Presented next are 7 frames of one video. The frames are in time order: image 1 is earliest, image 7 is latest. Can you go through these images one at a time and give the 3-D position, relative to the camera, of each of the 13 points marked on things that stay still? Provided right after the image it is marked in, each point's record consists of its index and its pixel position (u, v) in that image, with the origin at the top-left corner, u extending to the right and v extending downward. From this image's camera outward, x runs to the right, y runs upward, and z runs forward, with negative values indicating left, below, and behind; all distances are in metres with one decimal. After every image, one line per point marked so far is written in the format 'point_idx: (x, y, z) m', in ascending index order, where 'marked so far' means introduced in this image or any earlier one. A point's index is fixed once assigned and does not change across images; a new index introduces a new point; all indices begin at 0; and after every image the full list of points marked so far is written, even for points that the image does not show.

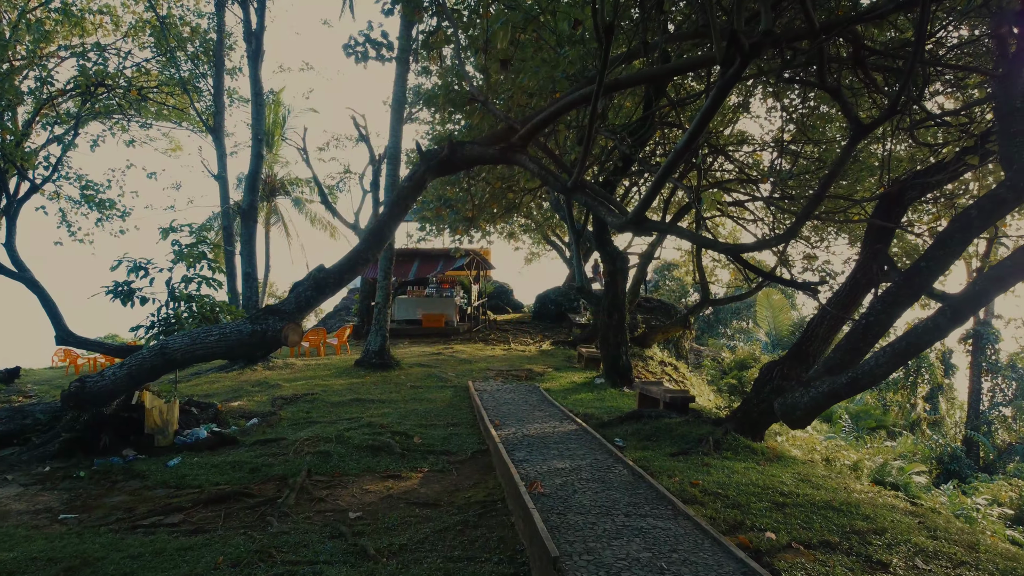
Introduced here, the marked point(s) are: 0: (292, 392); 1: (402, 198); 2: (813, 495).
0: (-3.9, -1.8, +10.6) m
1: (-1.2, +1.0, +6.5) m
2: (+2.9, -2.0, +5.7) m
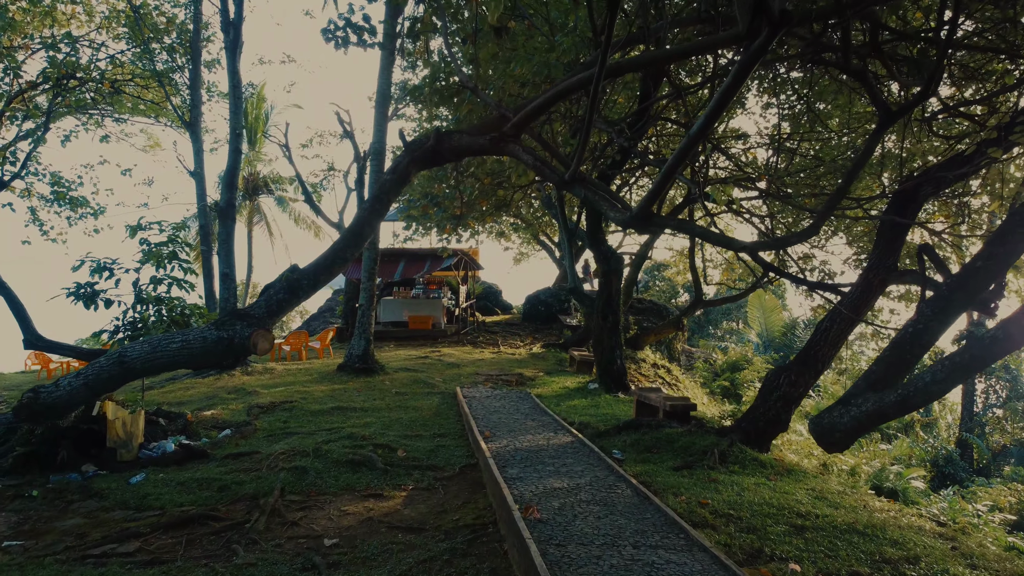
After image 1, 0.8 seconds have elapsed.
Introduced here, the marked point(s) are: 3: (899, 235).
0: (-4.1, -1.9, +10.0) m
1: (-1.3, +0.9, +5.9) m
2: (+2.8, -2.0, +5.2) m
3: (+4.7, +0.7, +7.2) m
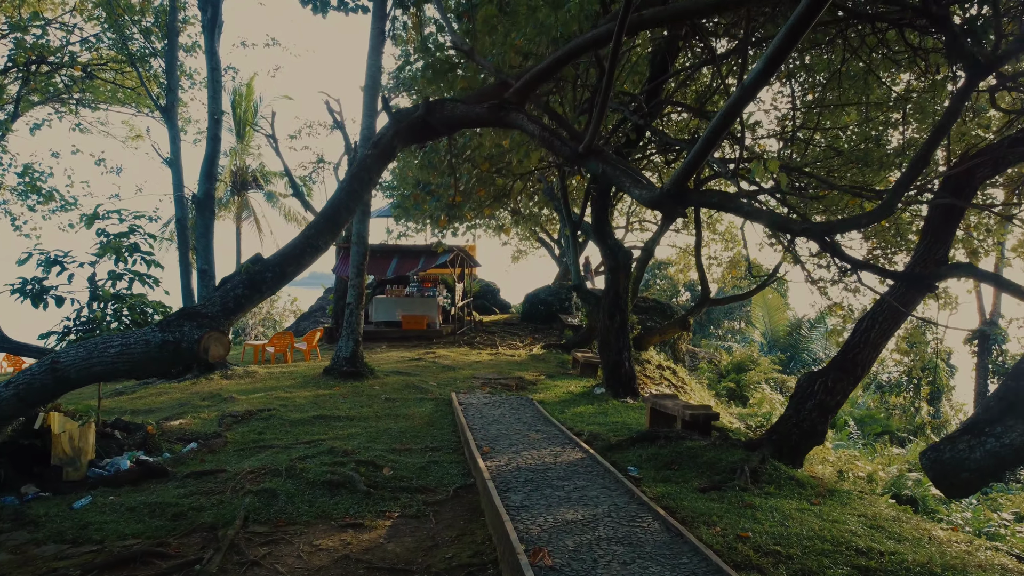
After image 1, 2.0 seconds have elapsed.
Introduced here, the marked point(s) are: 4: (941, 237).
0: (-4.0, -1.8, +9.1) m
1: (-1.3, +1.0, +5.1) m
2: (+2.8, -1.9, +4.4) m
3: (+4.7, +0.7, +6.4) m
4: (+4.6, +0.5, +6.4) m
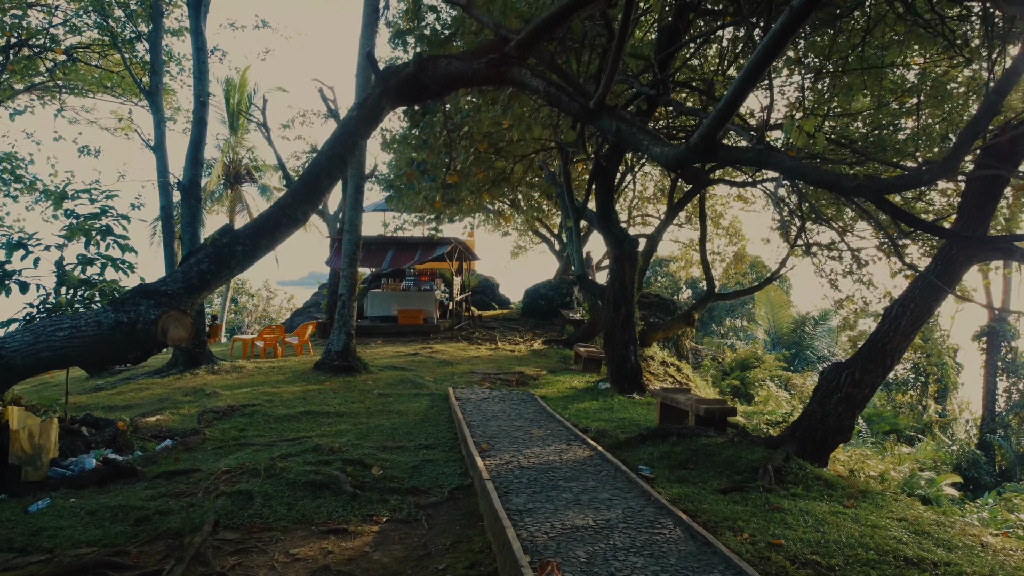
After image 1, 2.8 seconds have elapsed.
0: (-4.0, -1.6, +8.6) m
1: (-1.3, +1.2, +4.5) m
2: (+2.9, -1.8, +3.8) m
3: (+4.7, +0.9, +5.8) m
4: (+4.6, +0.7, +5.9) m
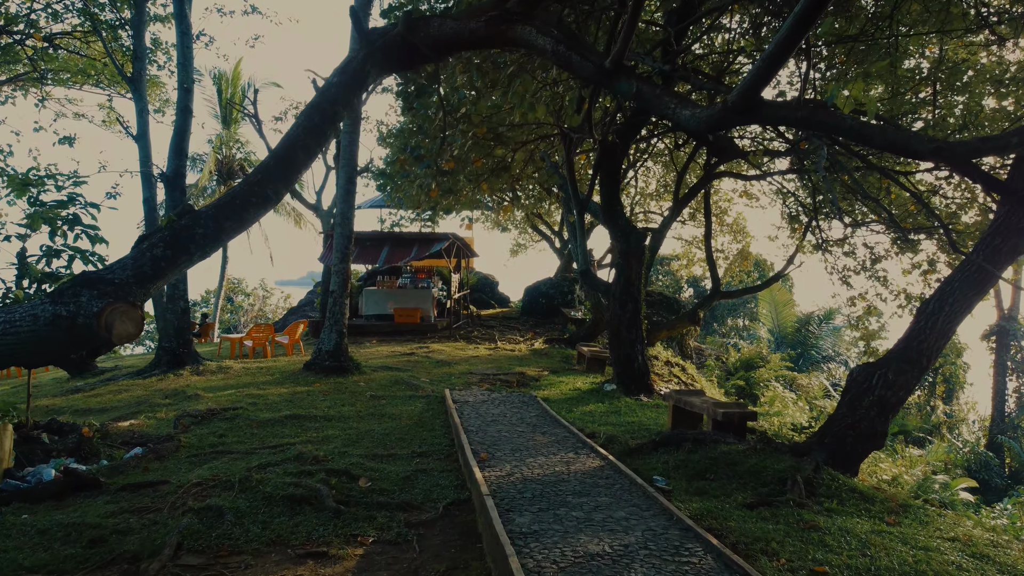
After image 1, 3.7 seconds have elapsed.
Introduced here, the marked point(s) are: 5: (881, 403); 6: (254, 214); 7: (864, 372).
0: (-4.0, -1.6, +8.0) m
1: (-1.2, +1.2, +4.0) m
2: (+2.9, -1.7, +3.3) m
3: (+4.7, +1.0, +5.3) m
4: (+4.6, +0.8, +5.3) m
5: (+3.6, -1.1, +5.8) m
6: (-1.6, +0.5, +3.8) m
7: (+3.5, -0.8, +6.0) m
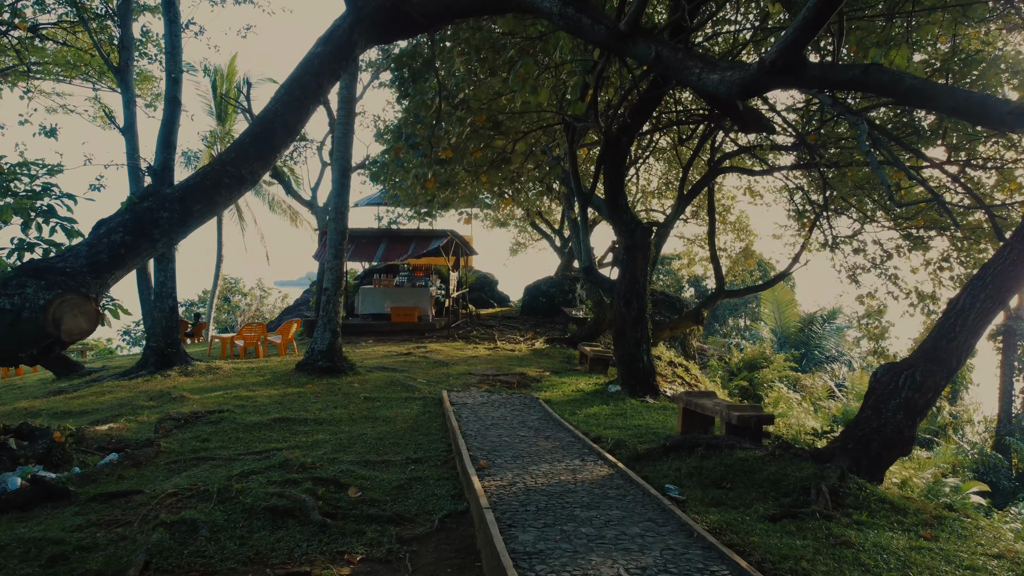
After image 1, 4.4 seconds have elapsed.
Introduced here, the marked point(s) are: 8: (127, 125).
0: (-4.0, -1.5, +7.6) m
1: (-1.2, +1.3, +3.6) m
2: (+2.9, -1.7, +2.9) m
3: (+4.7, +1.0, +4.9) m
4: (+4.6, +0.8, +5.0) m
5: (+3.6, -1.1, +5.4) m
6: (-1.6, +0.5, +3.4) m
7: (+3.5, -0.8, +5.6) m
8: (-7.1, +3.0, +11.0) m
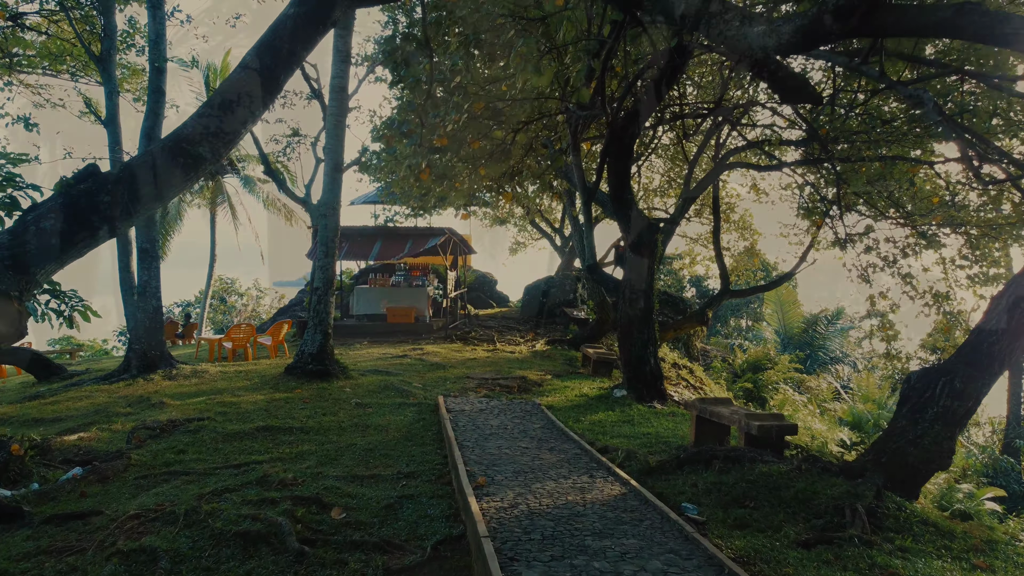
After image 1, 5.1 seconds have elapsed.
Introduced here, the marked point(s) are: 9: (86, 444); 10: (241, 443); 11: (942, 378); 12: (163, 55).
0: (-4.0, -1.5, +7.1) m
1: (-1.2, +1.3, +3.1) m
2: (+2.9, -1.6, +2.4) m
3: (+4.7, +1.0, +4.5) m
4: (+4.7, +0.8, +4.5) m
5: (+3.6, -1.0, +5.0) m
6: (-1.6, +0.5, +2.9) m
7: (+3.6, -0.8, +5.1) m
8: (-7.1, +3.0, +10.5) m
9: (-4.4, -1.6, +6.1) m
10: (-2.8, -1.6, +6.2) m
11: (+3.6, -0.8, +5.0) m
12: (-6.0, +4.0, +10.4) m
